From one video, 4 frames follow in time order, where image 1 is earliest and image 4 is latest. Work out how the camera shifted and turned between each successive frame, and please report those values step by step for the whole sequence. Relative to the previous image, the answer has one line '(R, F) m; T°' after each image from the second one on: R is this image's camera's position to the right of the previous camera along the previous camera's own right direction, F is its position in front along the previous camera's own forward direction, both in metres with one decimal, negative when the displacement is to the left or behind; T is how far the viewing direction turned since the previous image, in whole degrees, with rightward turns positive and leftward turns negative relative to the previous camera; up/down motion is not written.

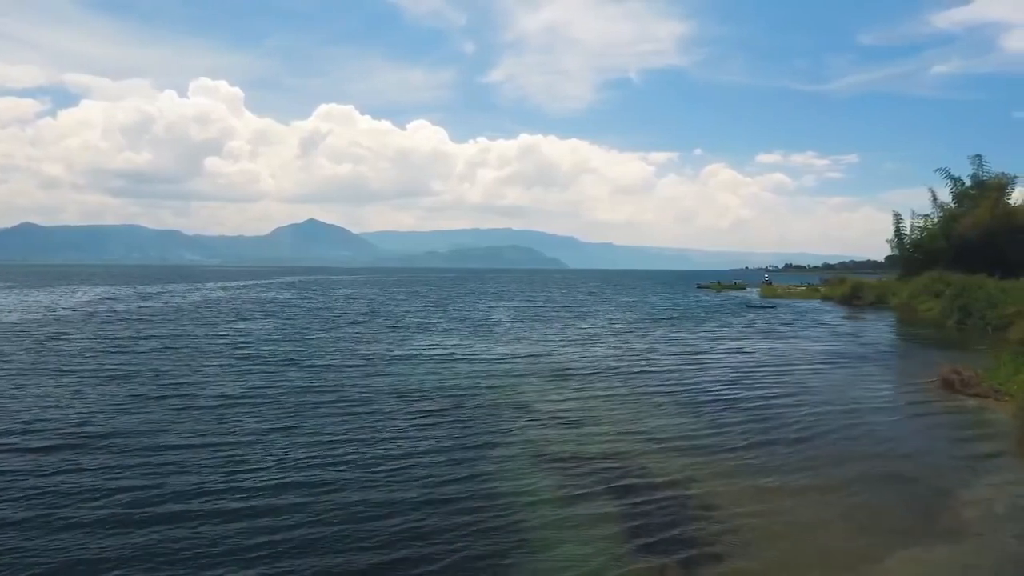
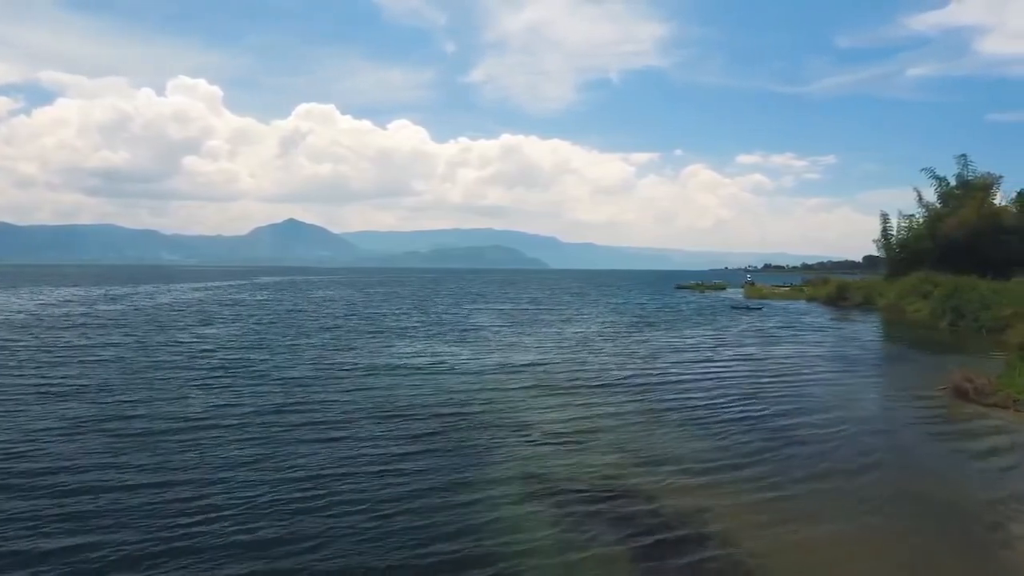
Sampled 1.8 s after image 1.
(-0.1, +0.8) m; +1°
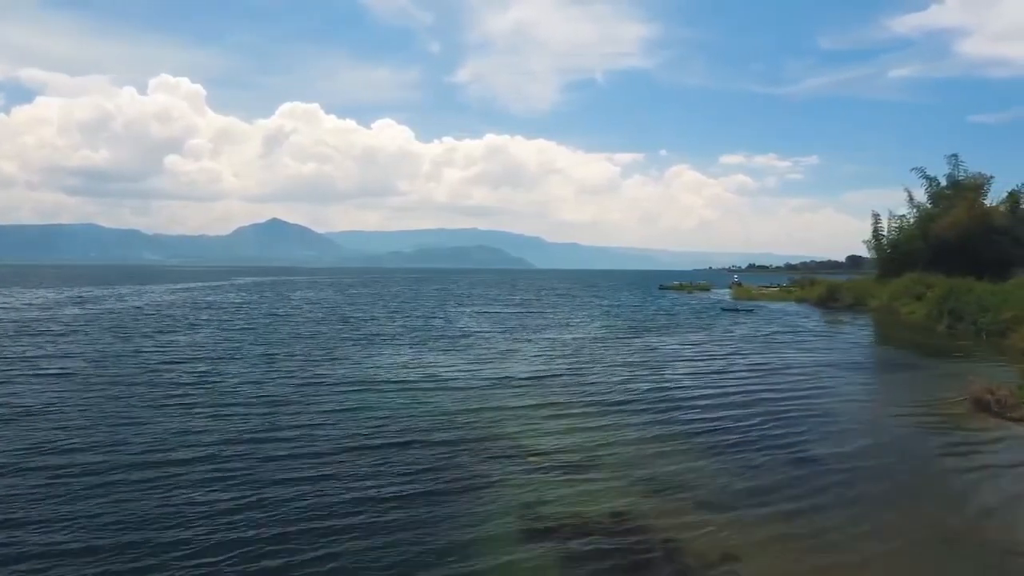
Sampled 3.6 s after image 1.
(-0.1, +0.8) m; +1°
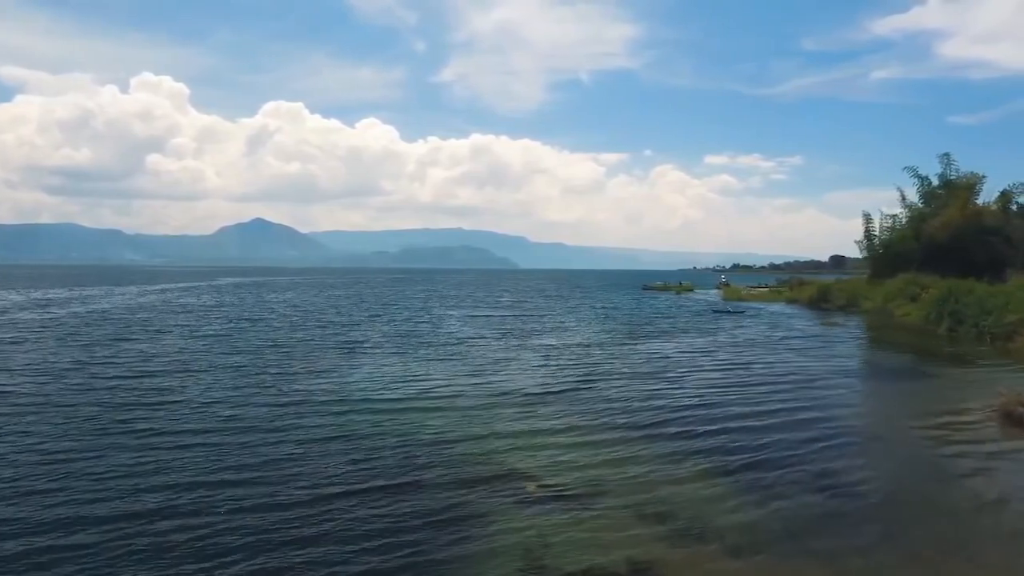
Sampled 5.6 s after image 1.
(-0.1, +0.9) m; +1°
